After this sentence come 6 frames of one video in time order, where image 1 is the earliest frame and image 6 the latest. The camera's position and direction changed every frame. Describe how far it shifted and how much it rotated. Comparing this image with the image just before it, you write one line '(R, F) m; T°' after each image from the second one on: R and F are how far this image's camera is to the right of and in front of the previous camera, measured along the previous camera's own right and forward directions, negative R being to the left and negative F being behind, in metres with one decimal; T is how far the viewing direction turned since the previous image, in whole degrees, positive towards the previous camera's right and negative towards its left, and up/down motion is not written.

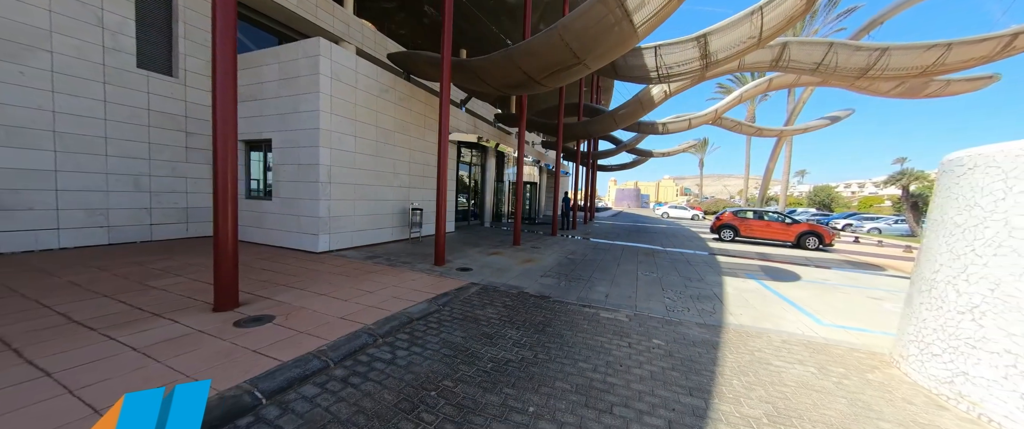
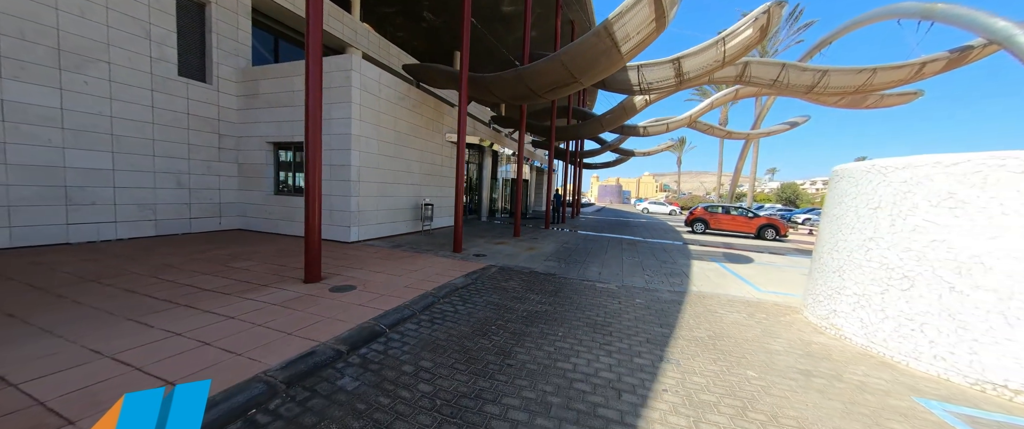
(-0.6, -1.2) m; +3°
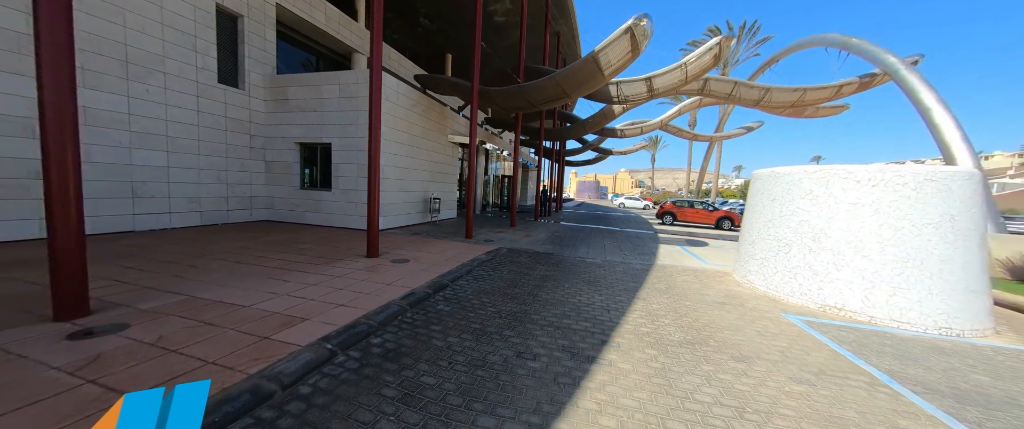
(-0.7, -1.5) m; +4°
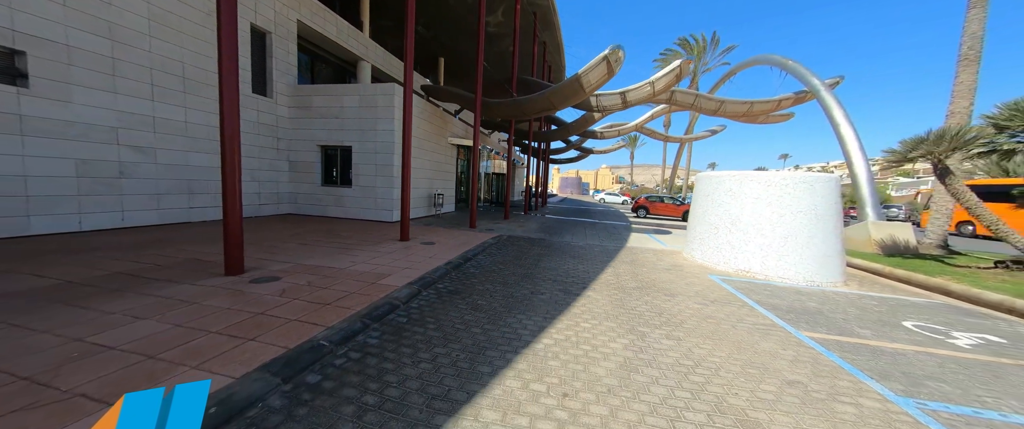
(-0.5, -1.7) m; +3°
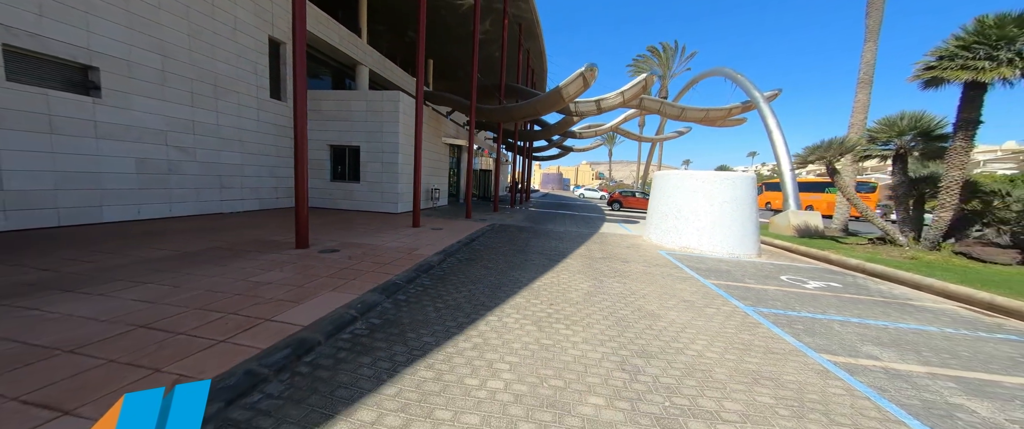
(-0.3, -1.7) m; +3°
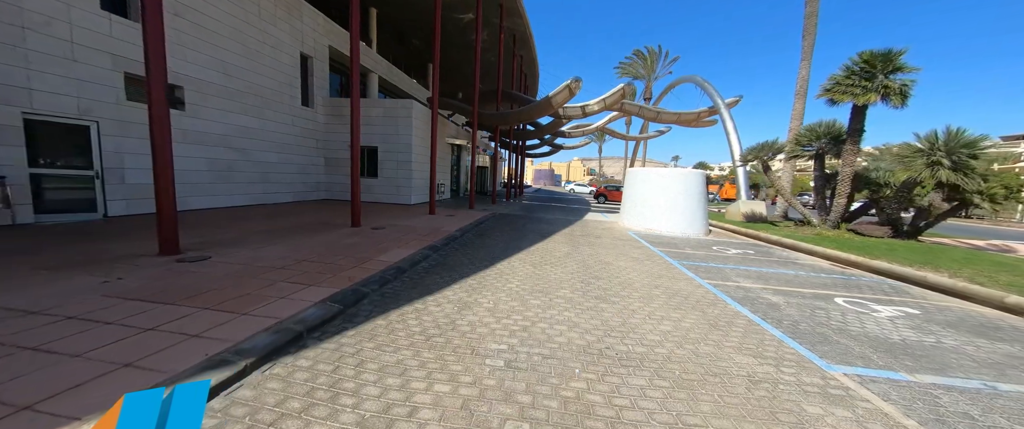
(-0.2, -2.1) m; +1°
